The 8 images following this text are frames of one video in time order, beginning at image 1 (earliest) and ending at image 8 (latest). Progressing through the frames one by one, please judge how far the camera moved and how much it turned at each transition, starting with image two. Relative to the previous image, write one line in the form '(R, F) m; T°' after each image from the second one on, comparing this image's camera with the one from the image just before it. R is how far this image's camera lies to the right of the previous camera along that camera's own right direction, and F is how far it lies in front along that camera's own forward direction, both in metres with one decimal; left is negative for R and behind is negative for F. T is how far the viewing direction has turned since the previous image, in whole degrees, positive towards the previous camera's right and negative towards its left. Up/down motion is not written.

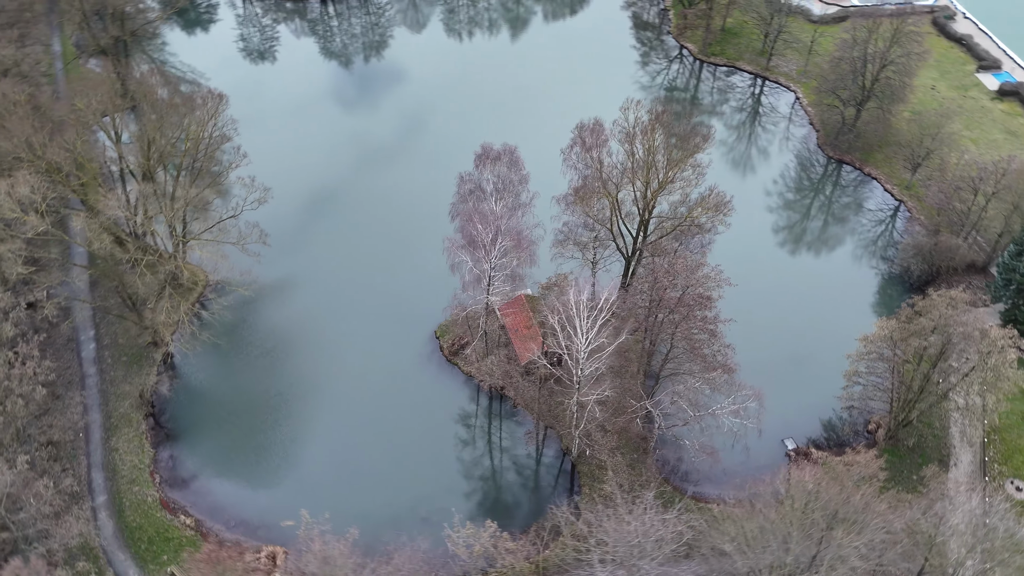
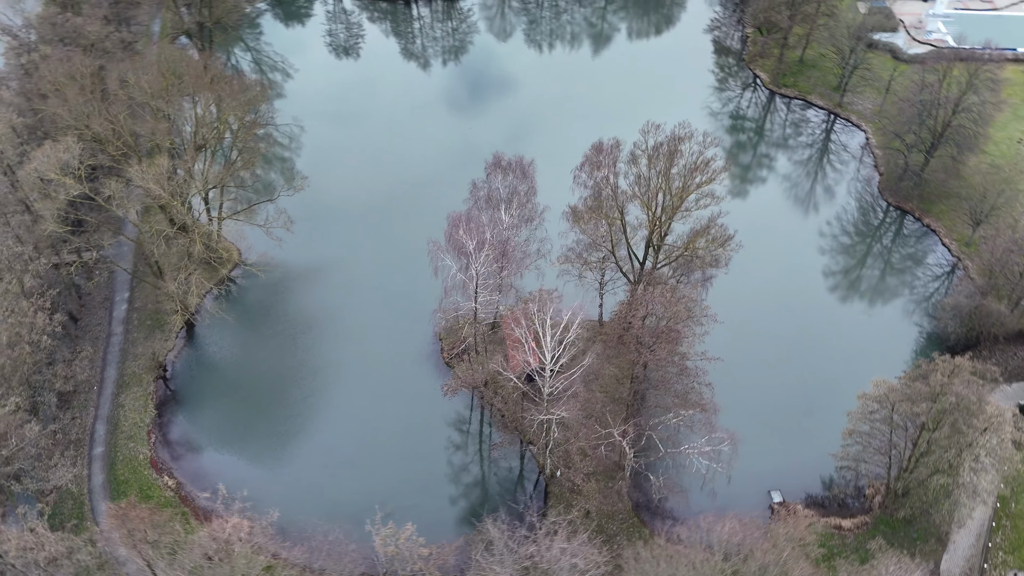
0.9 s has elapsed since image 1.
(+4.6, +0.3) m; -7°
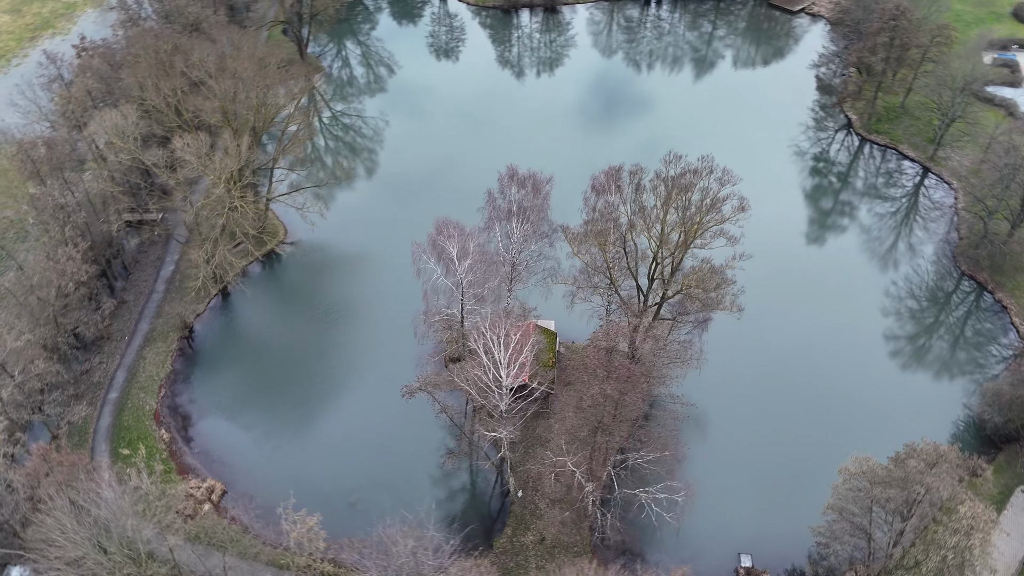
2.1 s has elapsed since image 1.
(+5.6, +0.6) m; -9°
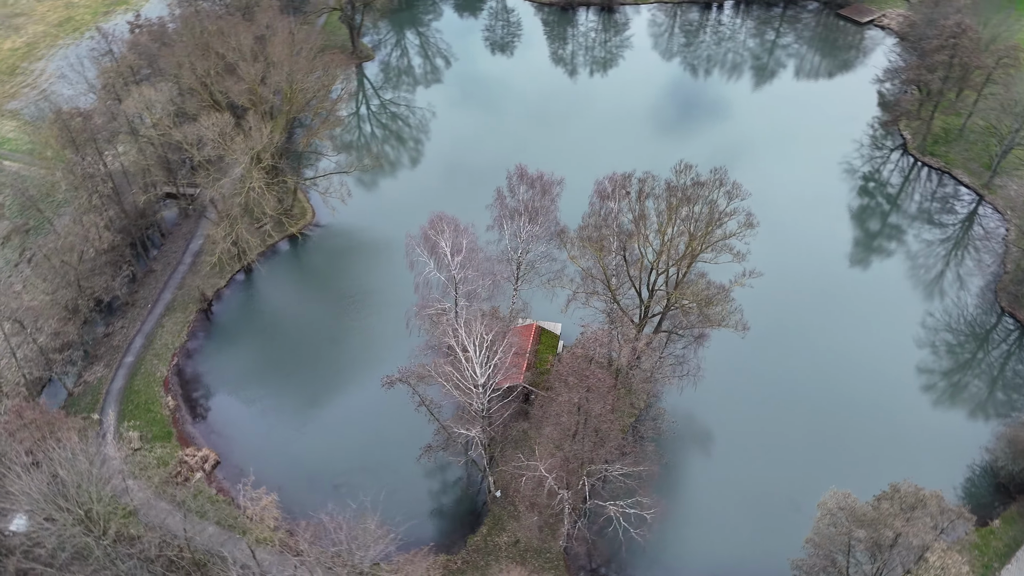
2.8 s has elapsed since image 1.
(+3.1, +0.3) m; -5°
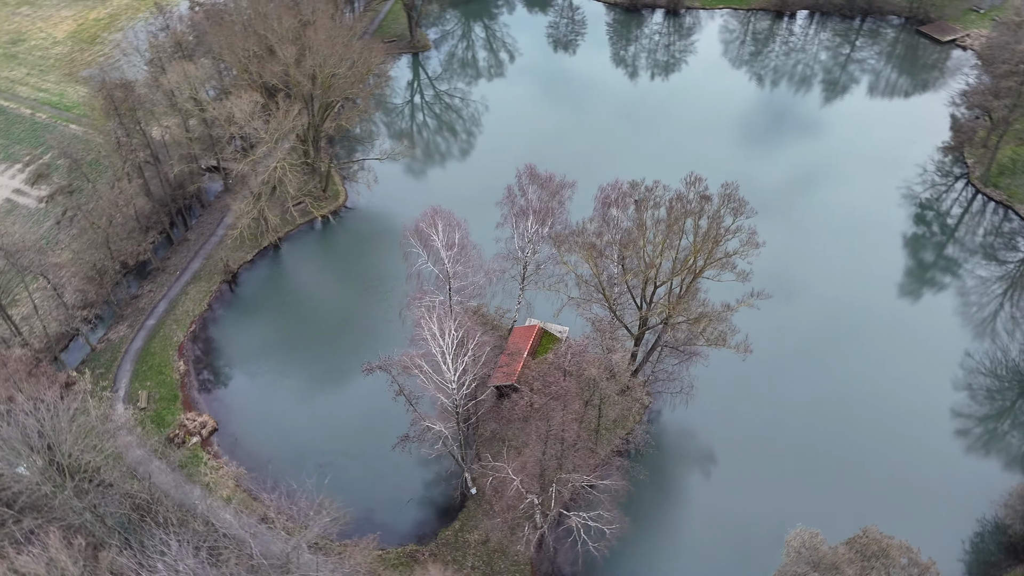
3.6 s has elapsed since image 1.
(+3.5, +0.3) m; -6°
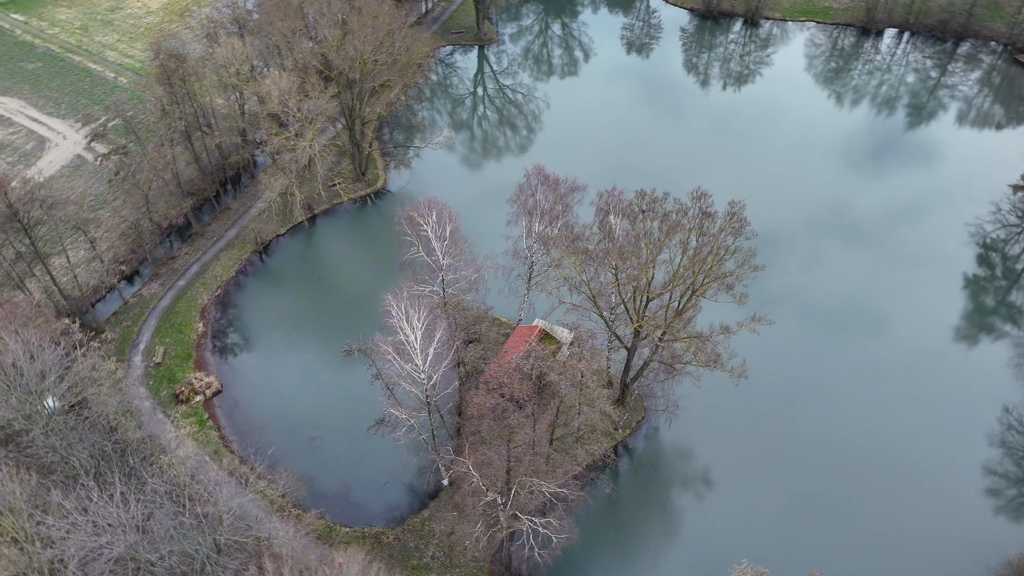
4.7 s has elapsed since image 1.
(+4.1, +0.3) m; -6°
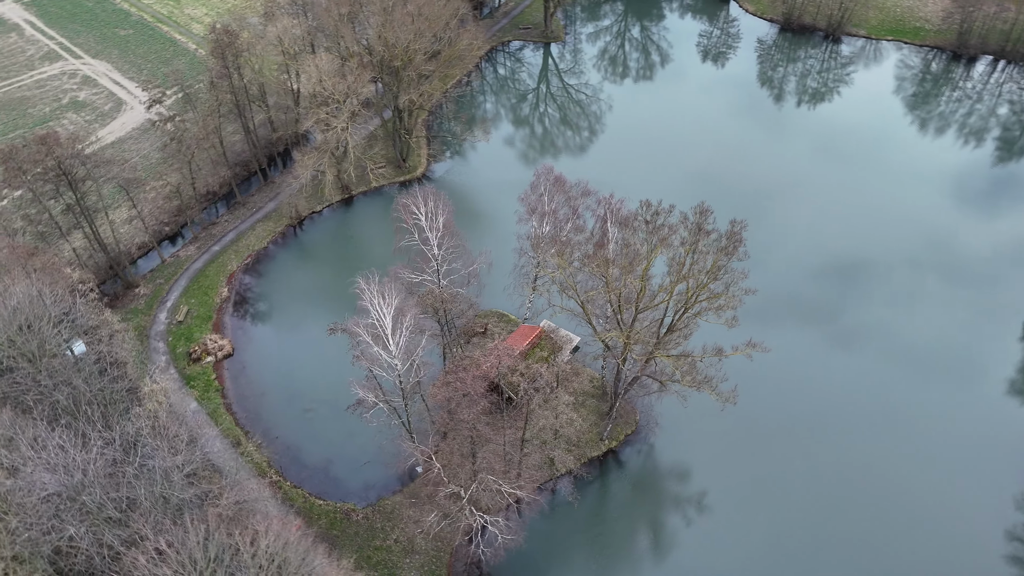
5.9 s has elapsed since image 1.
(+4.1, +0.3) m; -7°
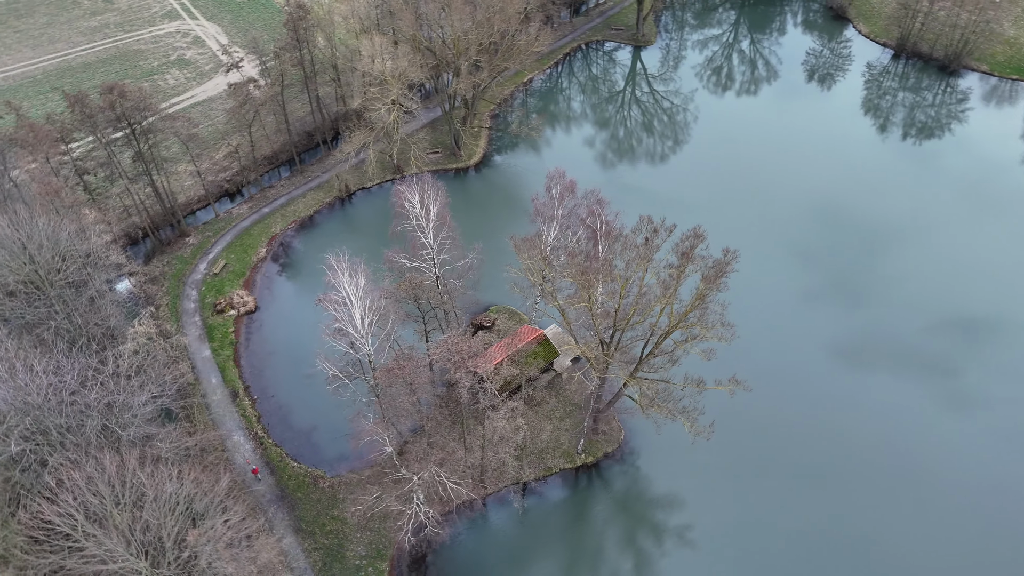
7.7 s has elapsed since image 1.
(+5.5, +0.6) m; -9°
